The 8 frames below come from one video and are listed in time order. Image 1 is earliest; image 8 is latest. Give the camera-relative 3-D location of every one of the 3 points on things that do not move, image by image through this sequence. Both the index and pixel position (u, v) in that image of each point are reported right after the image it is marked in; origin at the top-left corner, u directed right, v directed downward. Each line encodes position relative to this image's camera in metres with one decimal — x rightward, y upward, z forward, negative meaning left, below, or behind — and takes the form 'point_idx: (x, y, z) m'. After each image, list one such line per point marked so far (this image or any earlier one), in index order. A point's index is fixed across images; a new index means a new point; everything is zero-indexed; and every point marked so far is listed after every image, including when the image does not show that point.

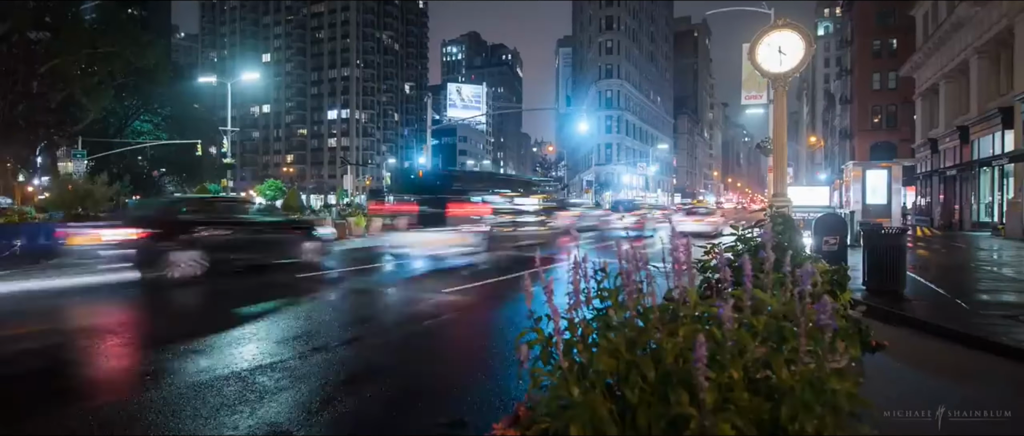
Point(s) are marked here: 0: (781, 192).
0: (+7.4, +0.6, +18.9) m
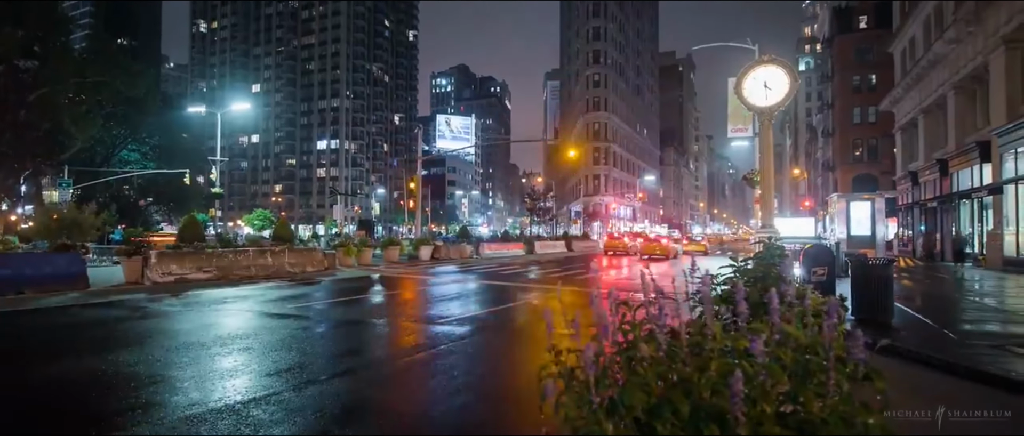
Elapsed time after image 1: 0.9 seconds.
0: (+7.2, -0.3, +19.3) m
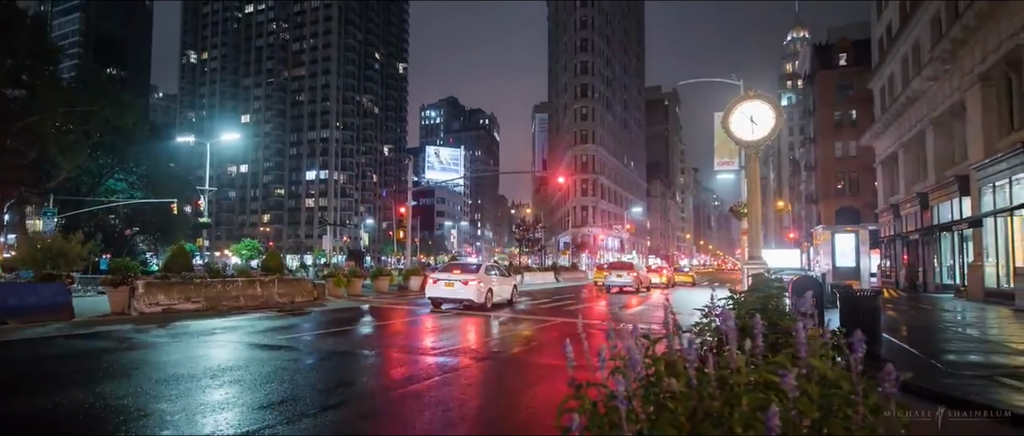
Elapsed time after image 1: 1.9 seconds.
0: (+7.1, -1.2, +19.6) m
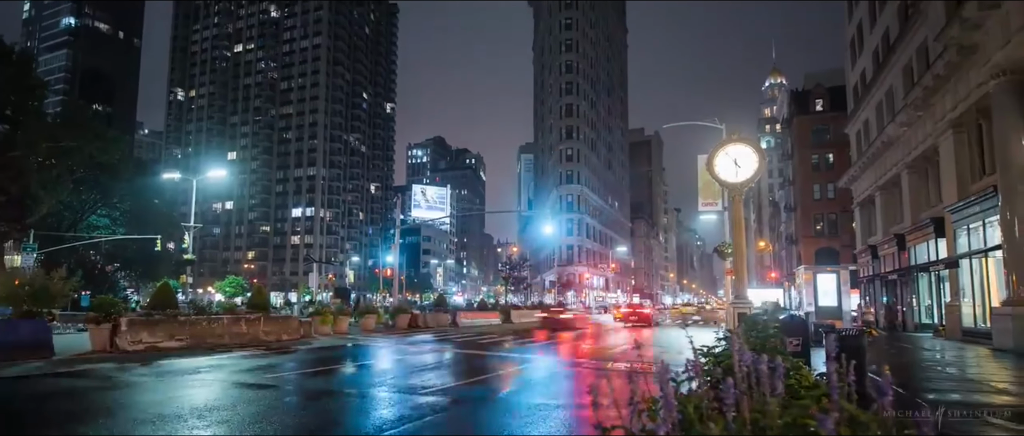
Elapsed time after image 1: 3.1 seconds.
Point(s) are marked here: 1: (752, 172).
0: (+6.8, -2.3, +20.1) m
1: (+6.0, +1.0, +17.2) m
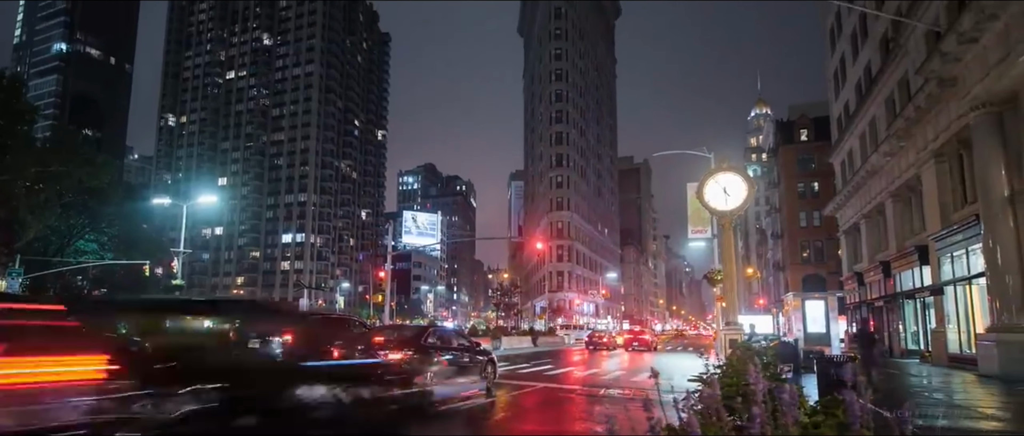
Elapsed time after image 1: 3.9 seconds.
0: (+6.7, -3.1, +20.4) m
1: (+5.9, +0.3, +17.6) m
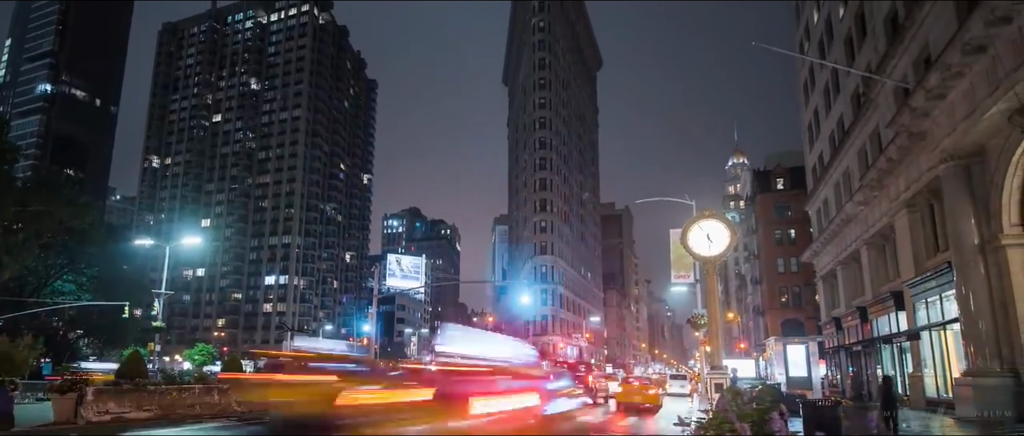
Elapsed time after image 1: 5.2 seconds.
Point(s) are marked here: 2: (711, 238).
0: (+6.4, -4.3, +20.9) m
1: (+5.8, -0.7, +18.4) m
2: (+5.5, -0.5, +18.5) m
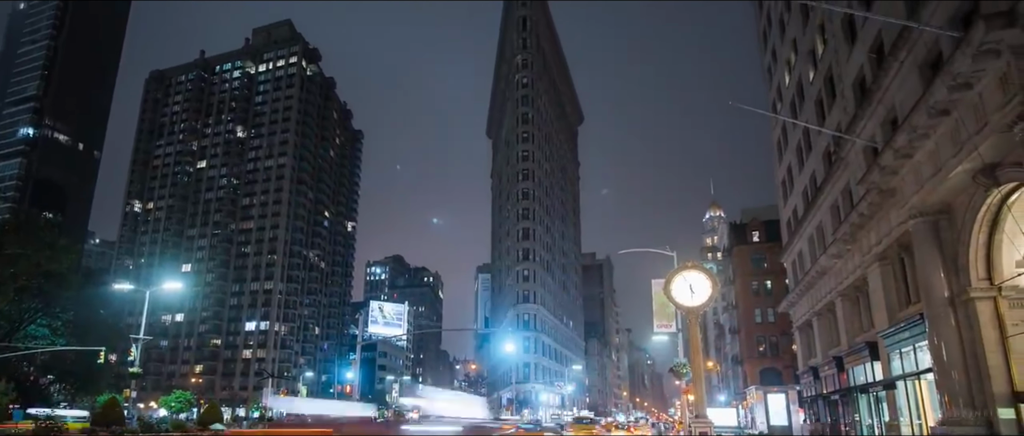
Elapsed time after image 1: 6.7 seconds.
0: (+6.1, -5.7, +21.4) m
1: (+5.6, -1.9, +19.1) m
2: (+5.3, -1.6, +19.3) m
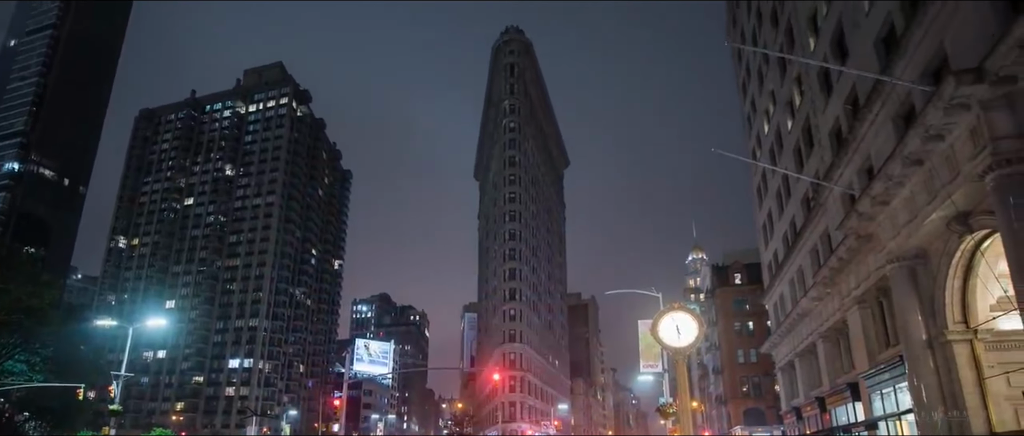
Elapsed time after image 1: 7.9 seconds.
0: (+5.8, -6.8, +21.7) m
1: (+5.4, -2.8, +19.7) m
2: (+5.1, -2.6, +19.9) m
